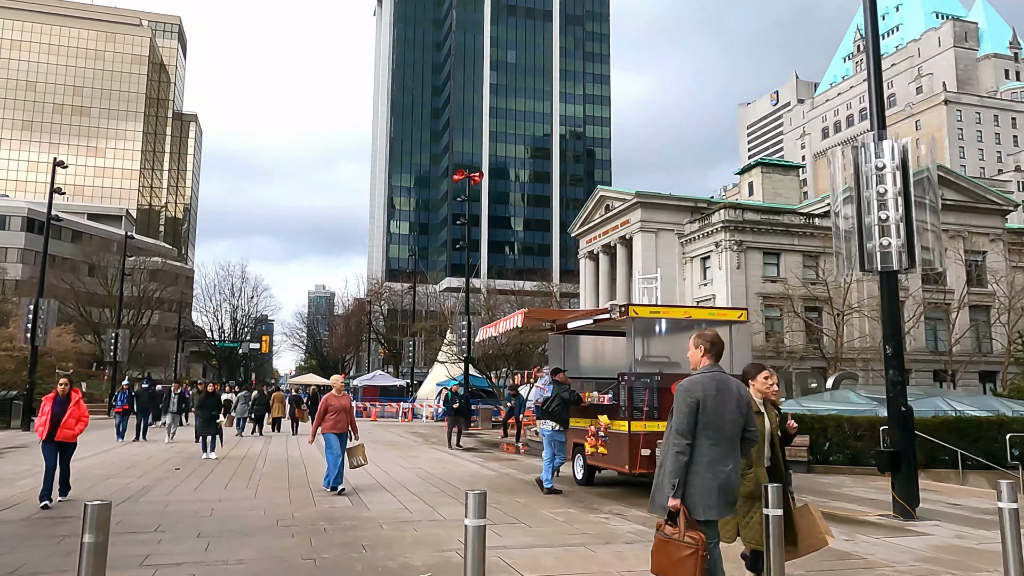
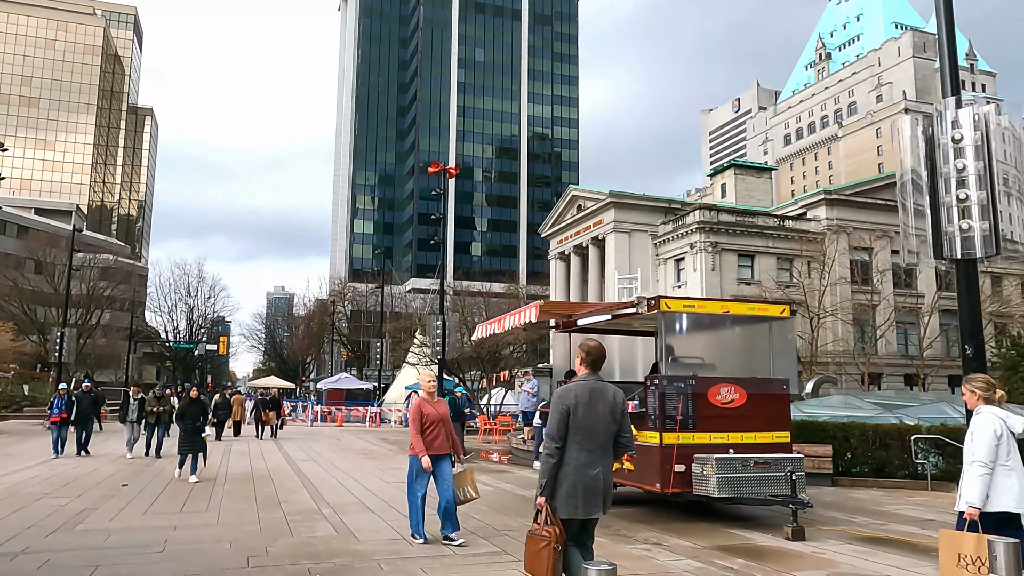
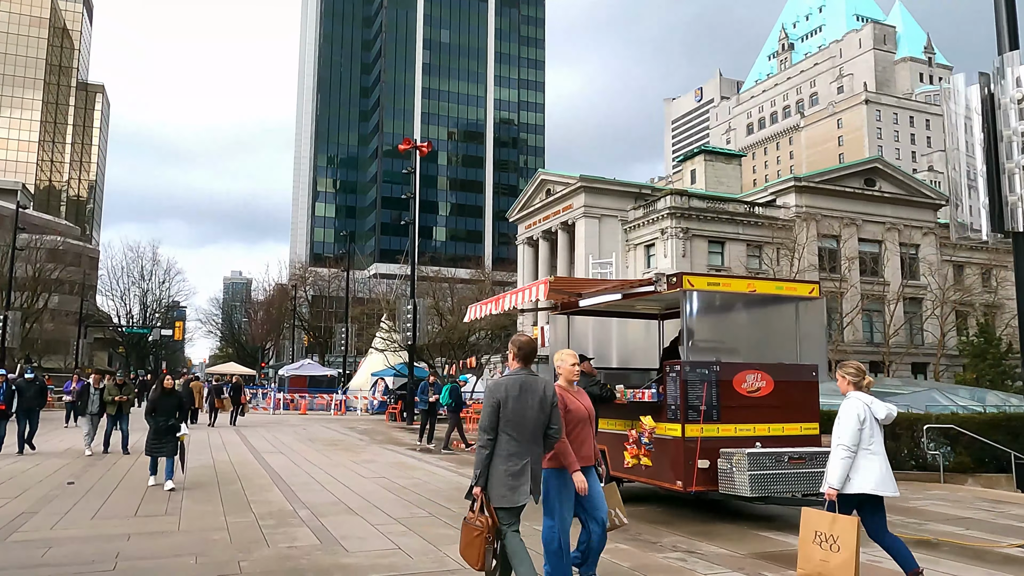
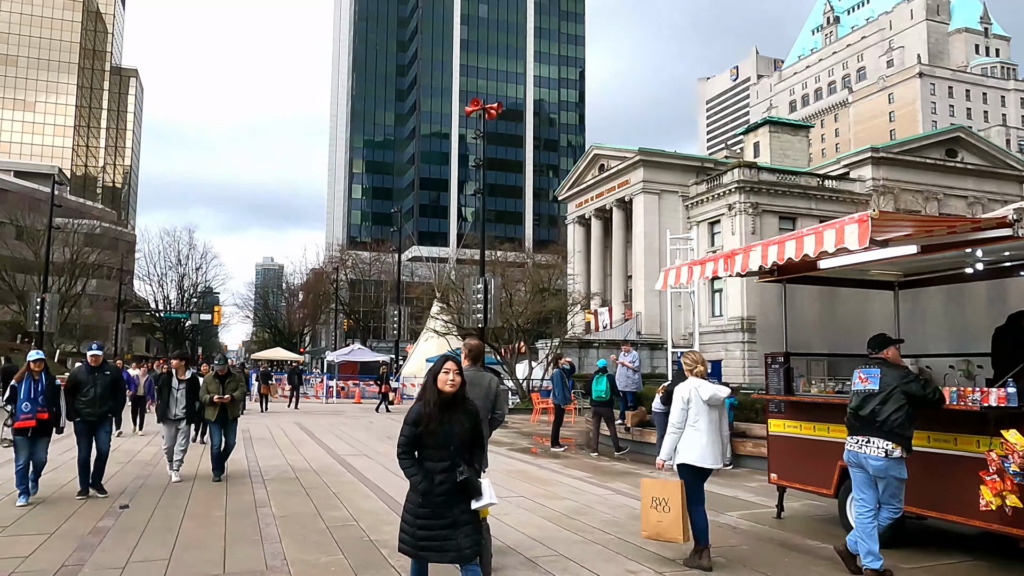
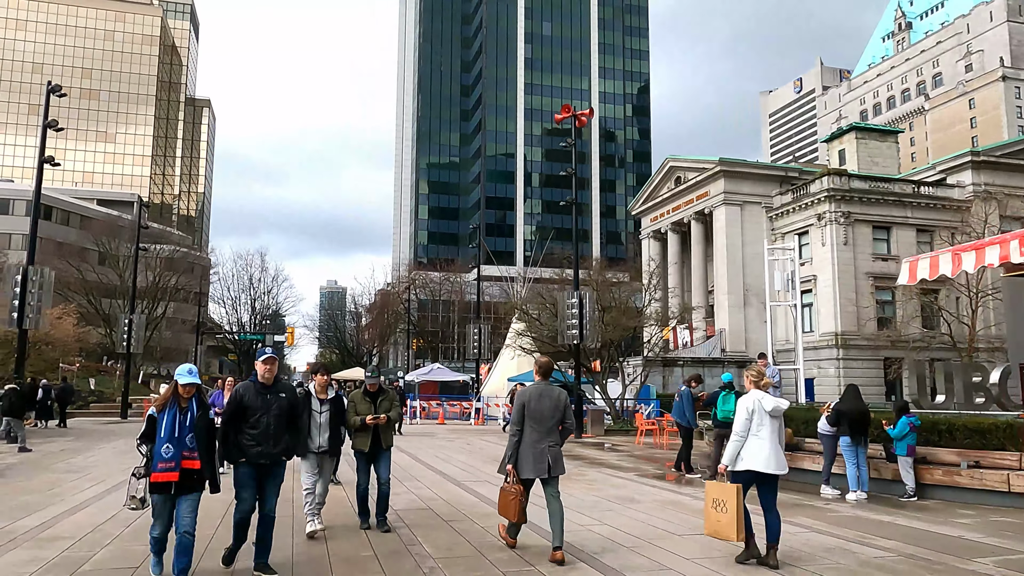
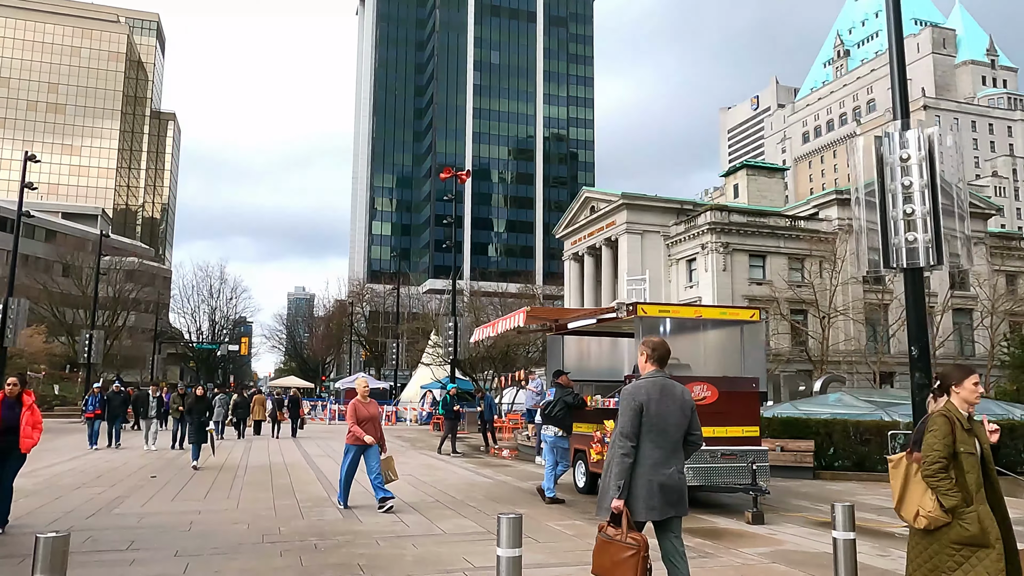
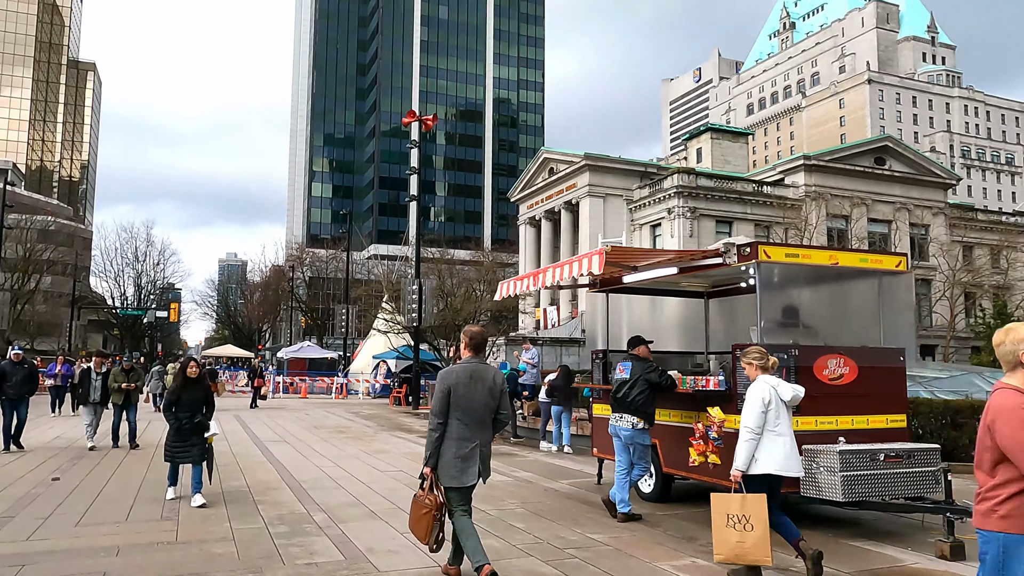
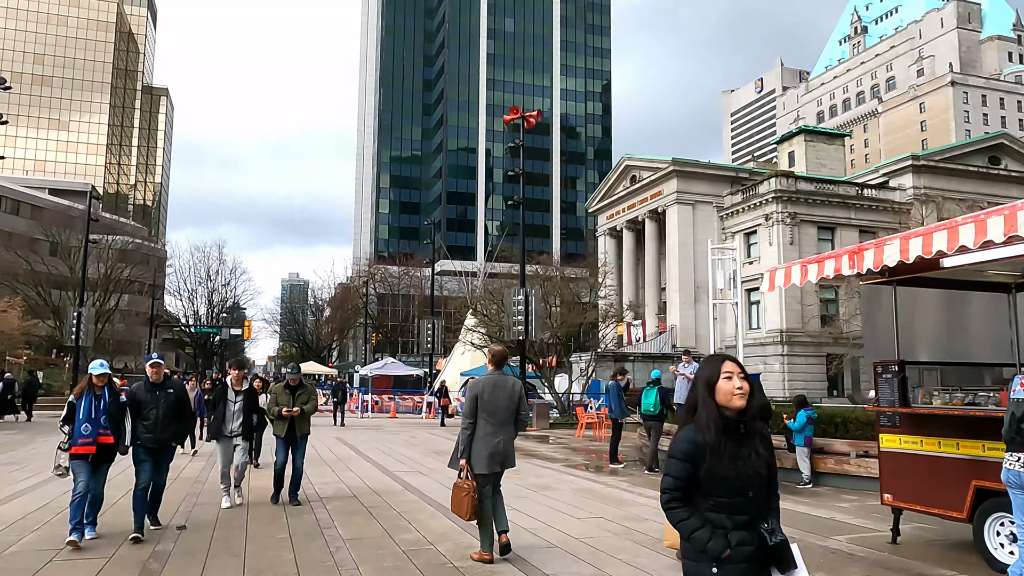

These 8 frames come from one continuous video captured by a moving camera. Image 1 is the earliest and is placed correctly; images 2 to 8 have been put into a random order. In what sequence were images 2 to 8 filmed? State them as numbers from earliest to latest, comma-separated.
6, 2, 3, 7, 4, 8, 5
